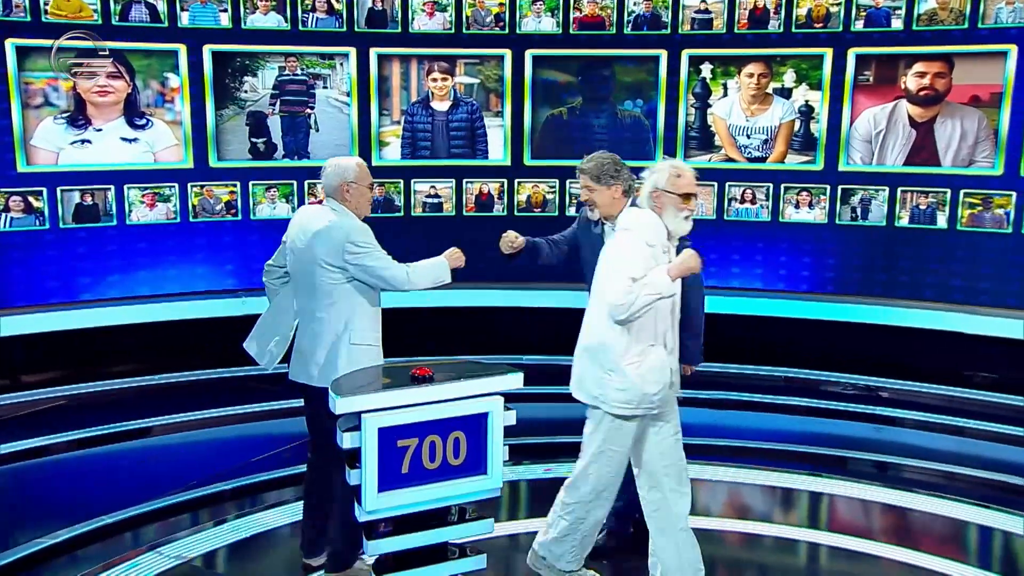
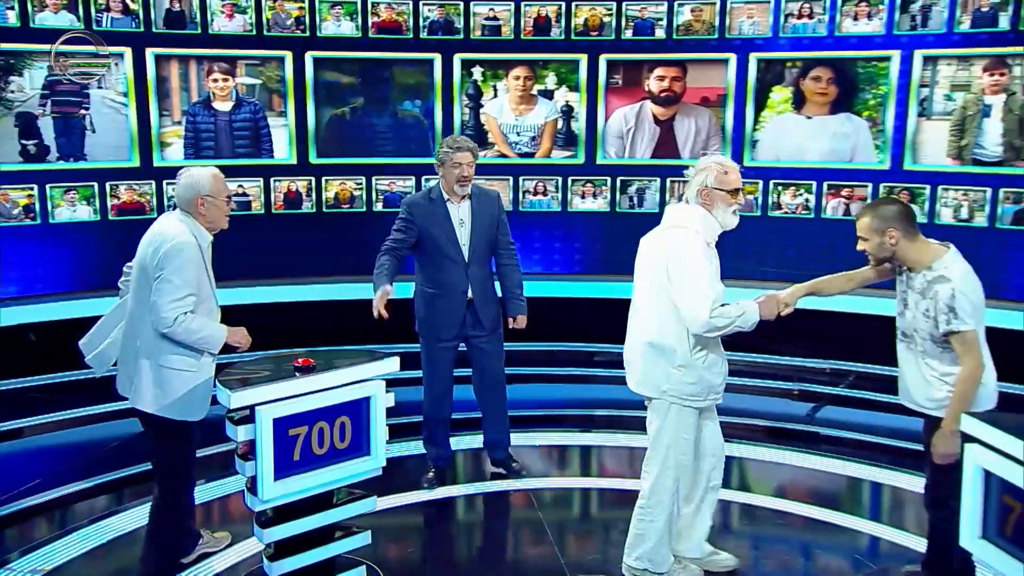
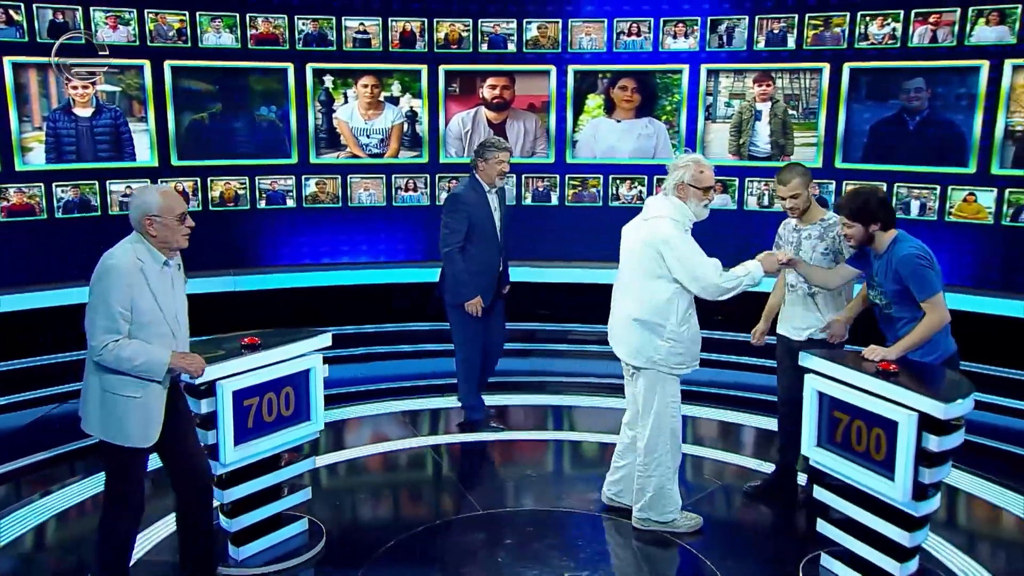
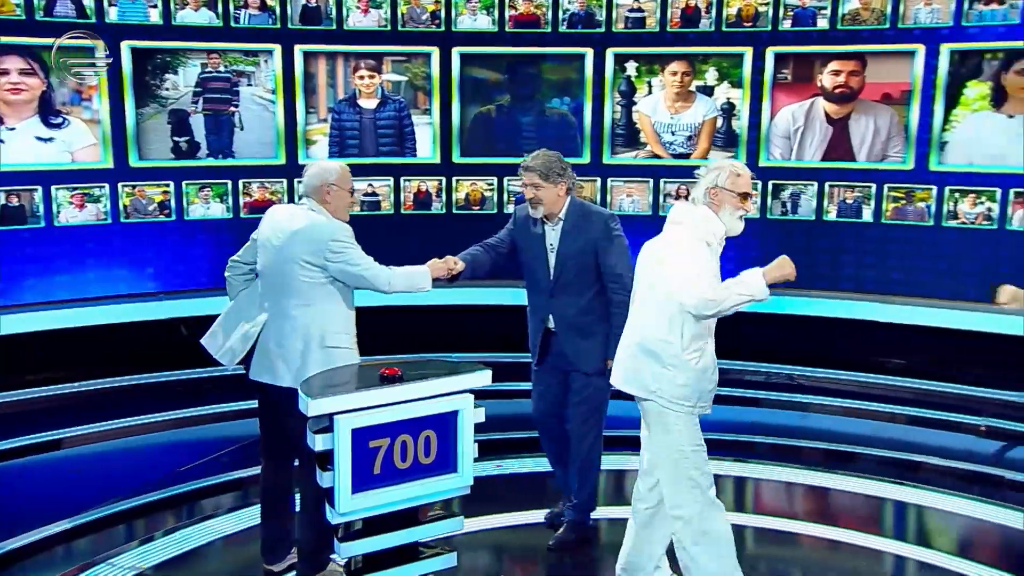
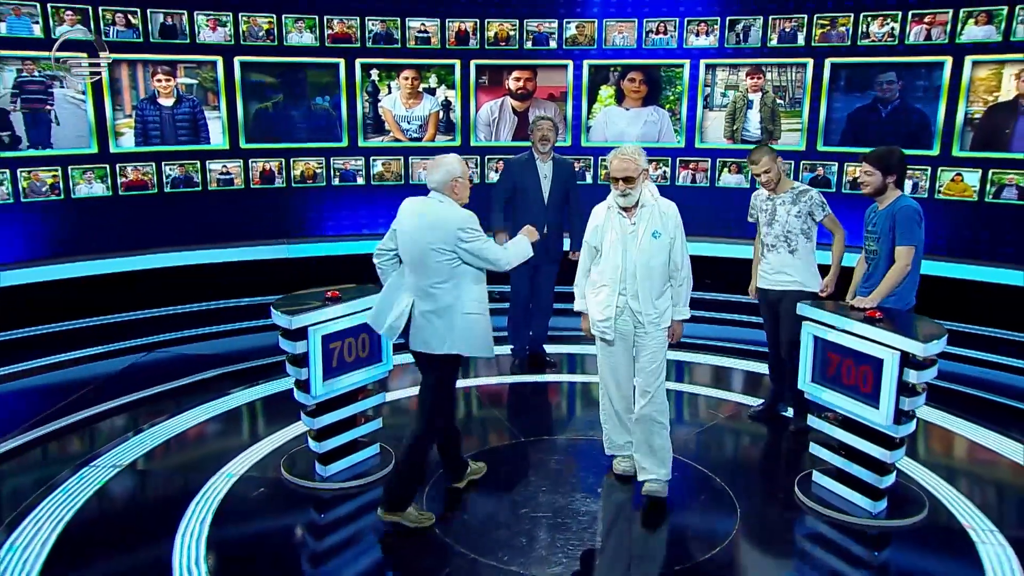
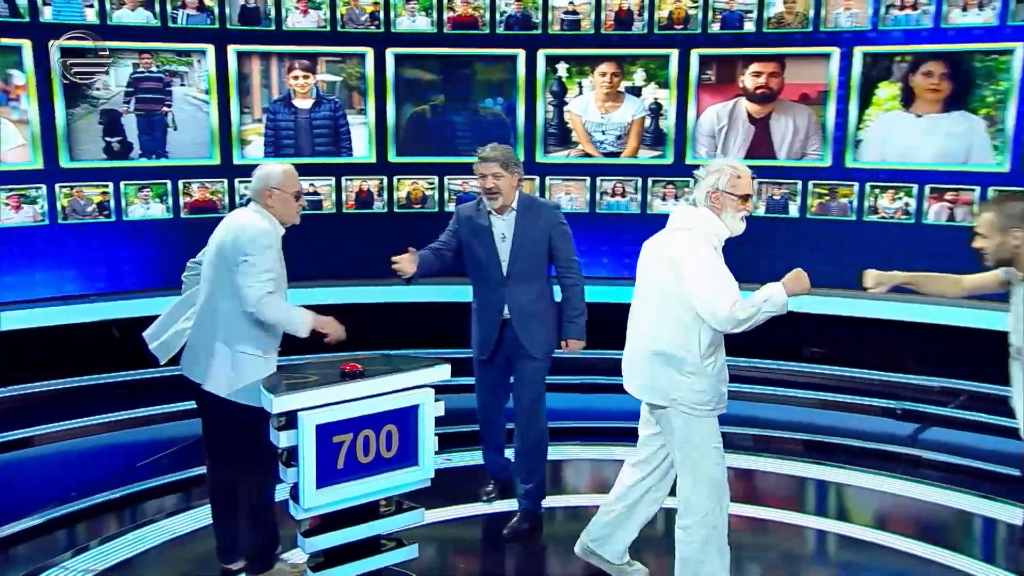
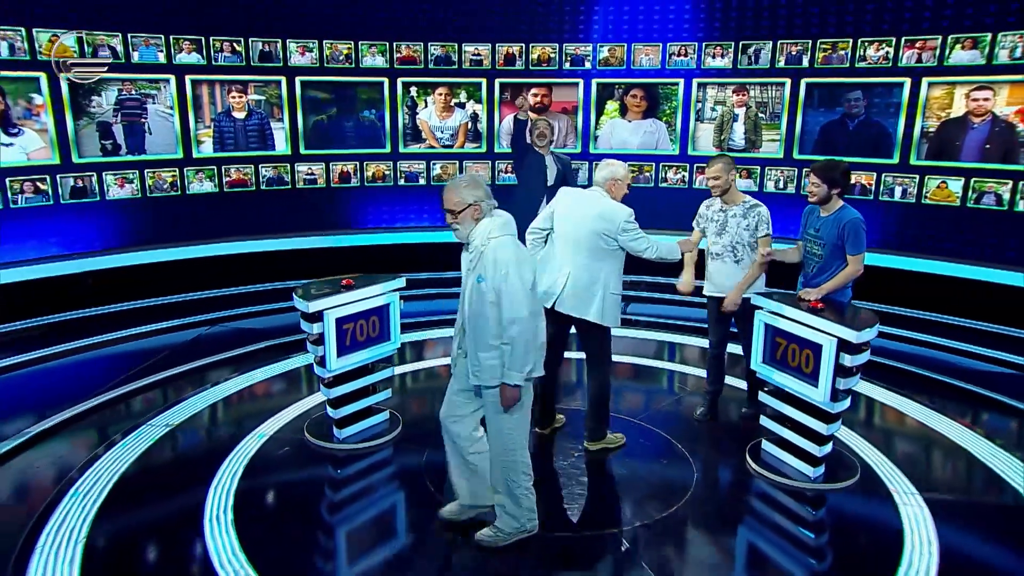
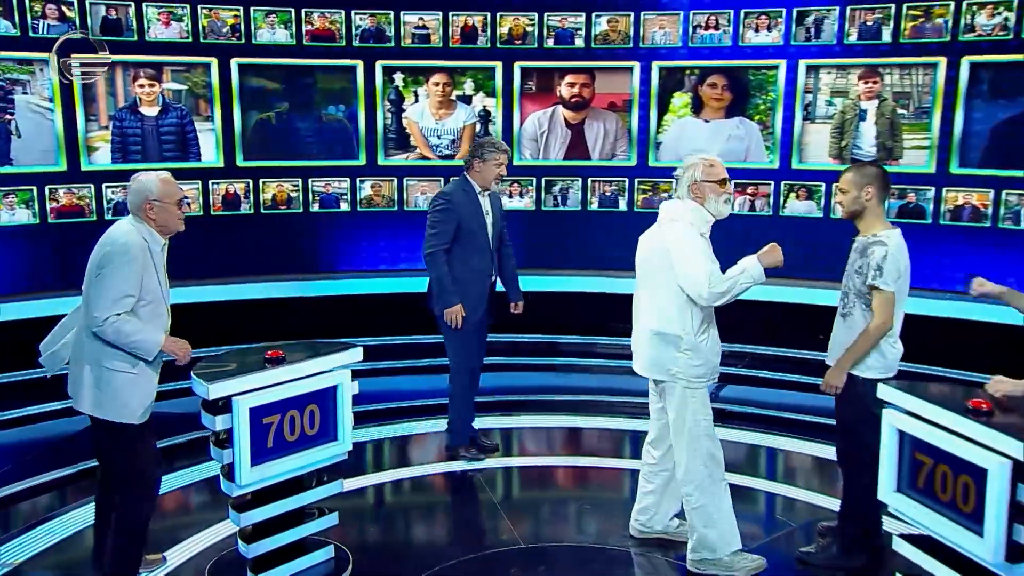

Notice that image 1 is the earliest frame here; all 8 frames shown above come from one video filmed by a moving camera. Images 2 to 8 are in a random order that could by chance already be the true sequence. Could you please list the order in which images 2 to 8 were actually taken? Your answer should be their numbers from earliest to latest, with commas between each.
4, 6, 2, 8, 3, 5, 7
